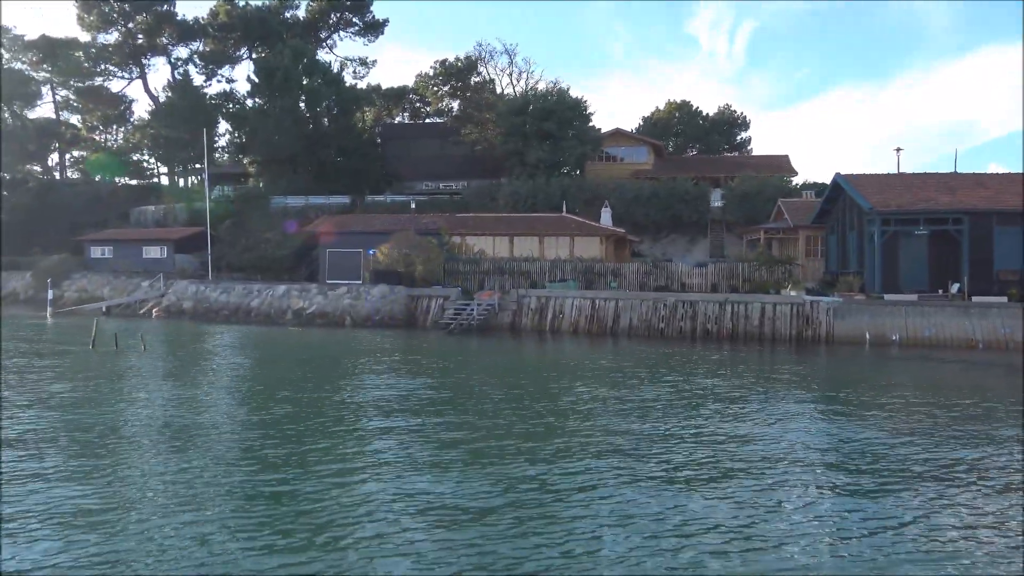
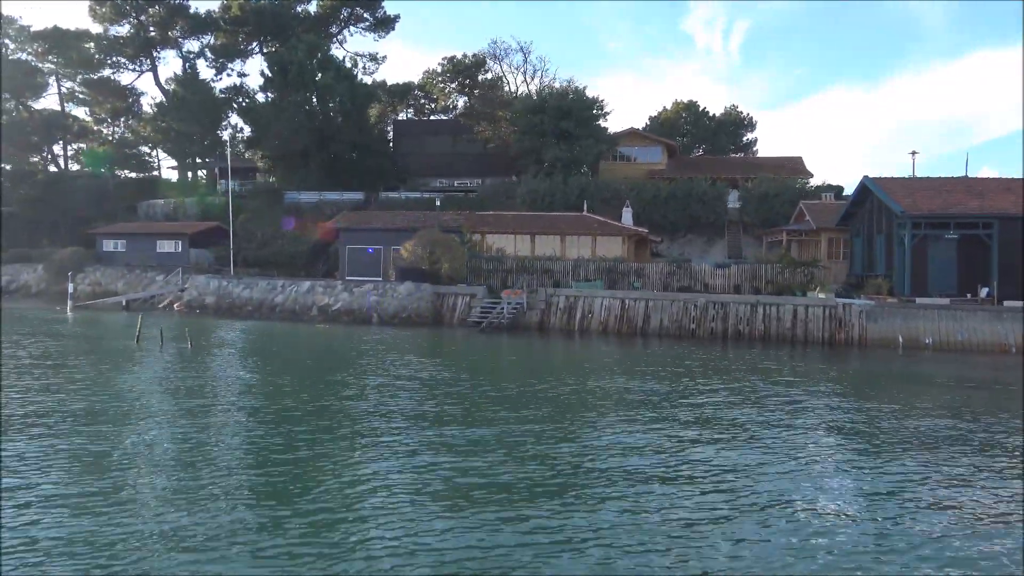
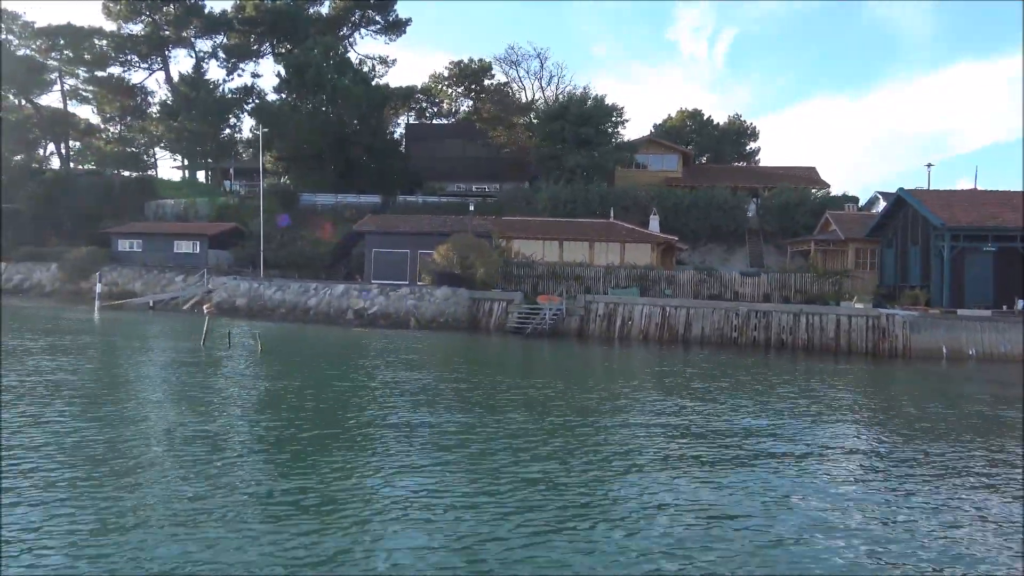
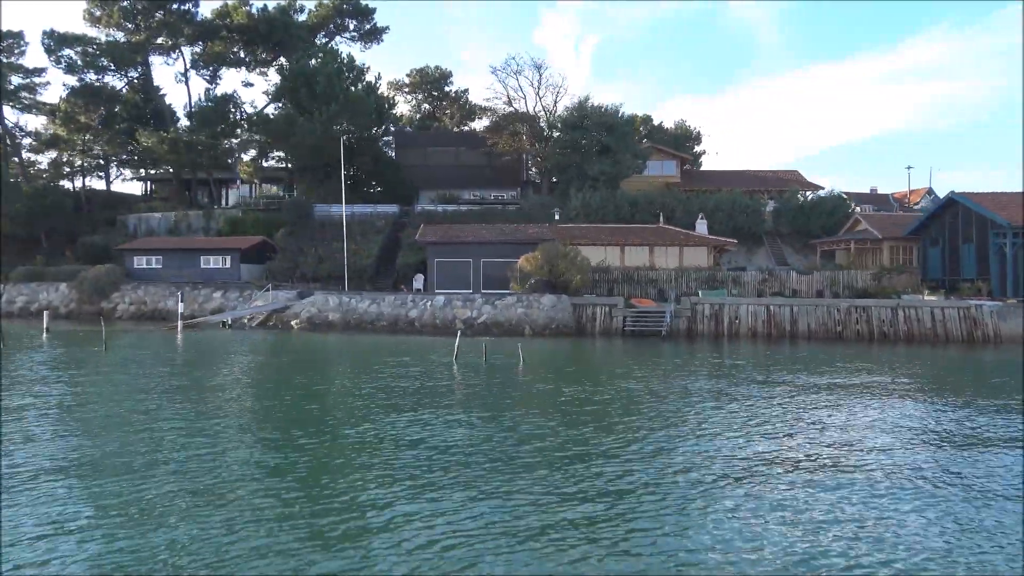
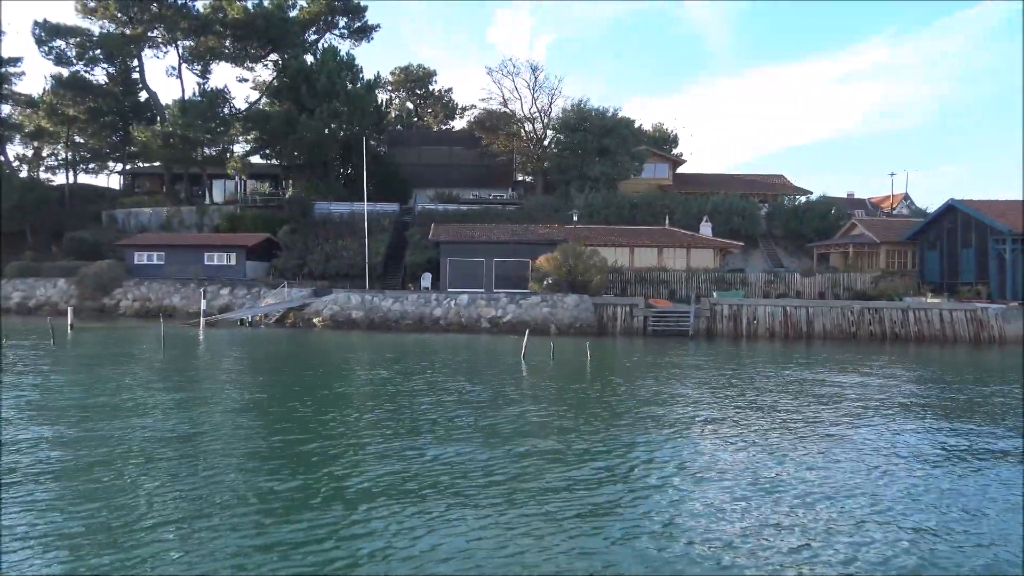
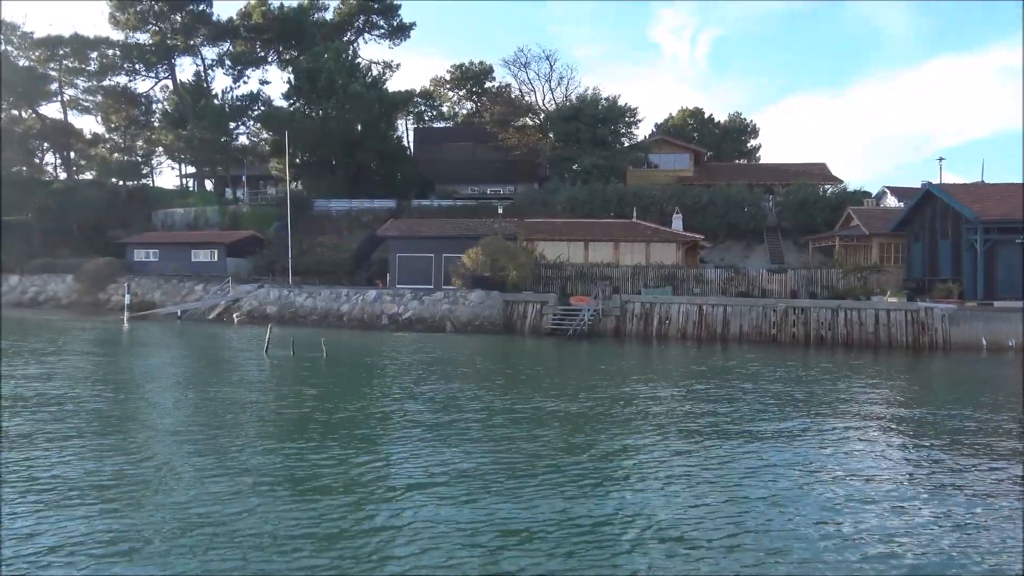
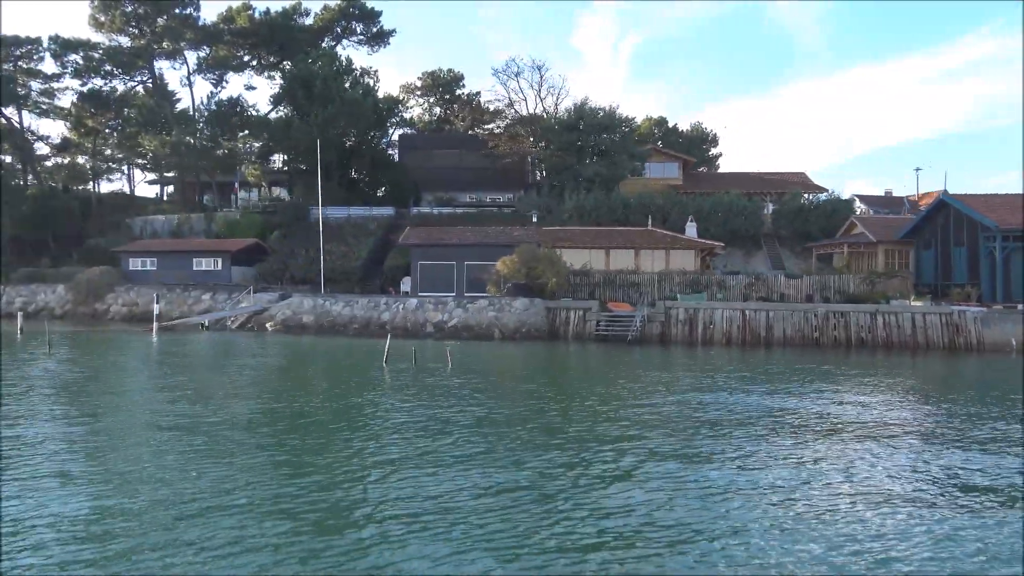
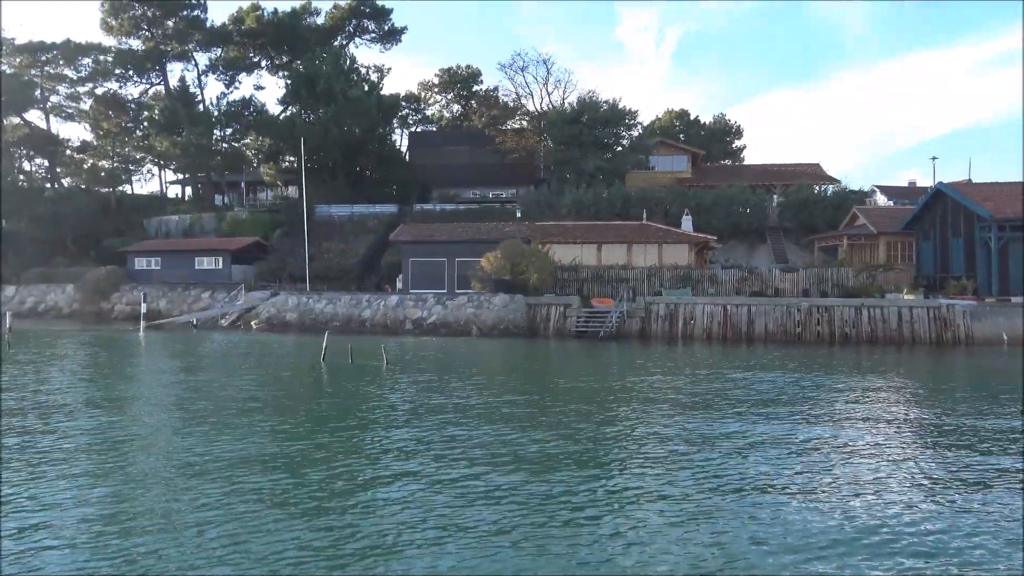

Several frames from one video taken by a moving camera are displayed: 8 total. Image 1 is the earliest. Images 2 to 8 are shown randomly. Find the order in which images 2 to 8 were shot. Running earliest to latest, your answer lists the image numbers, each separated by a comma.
2, 3, 6, 8, 7, 4, 5
